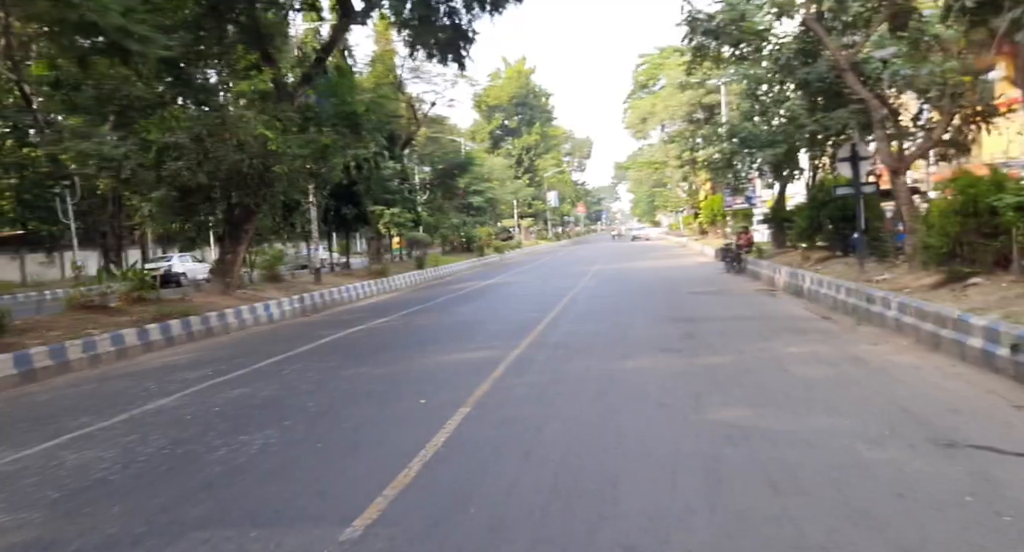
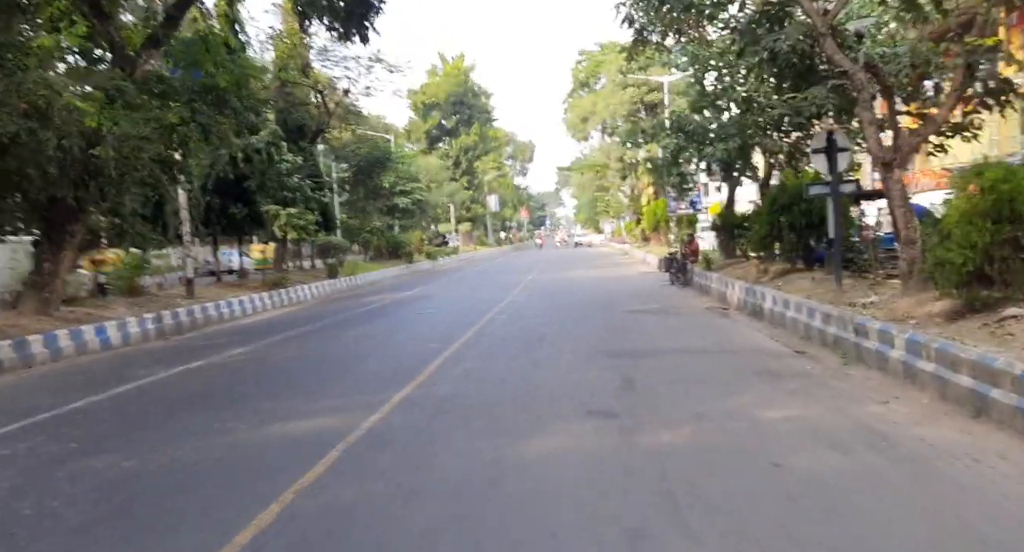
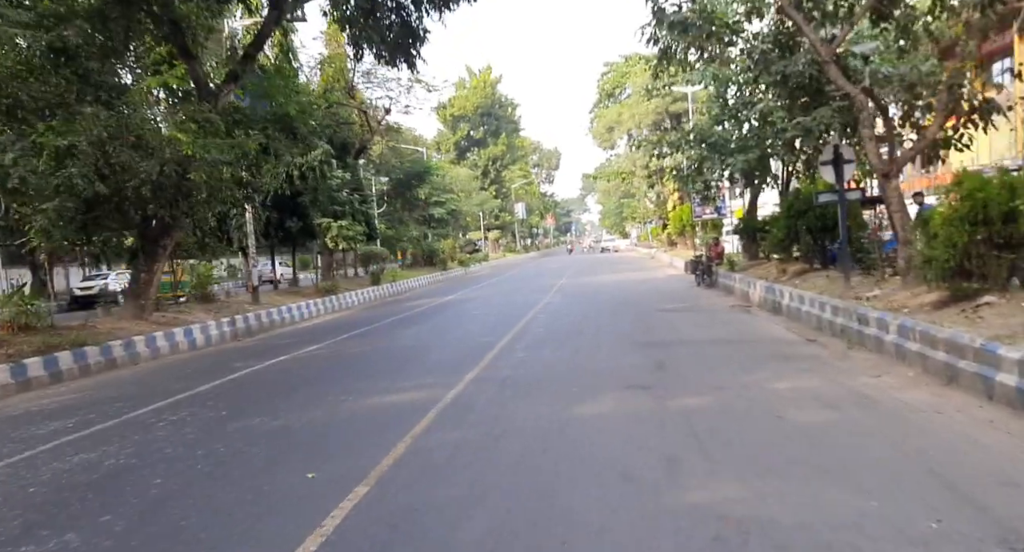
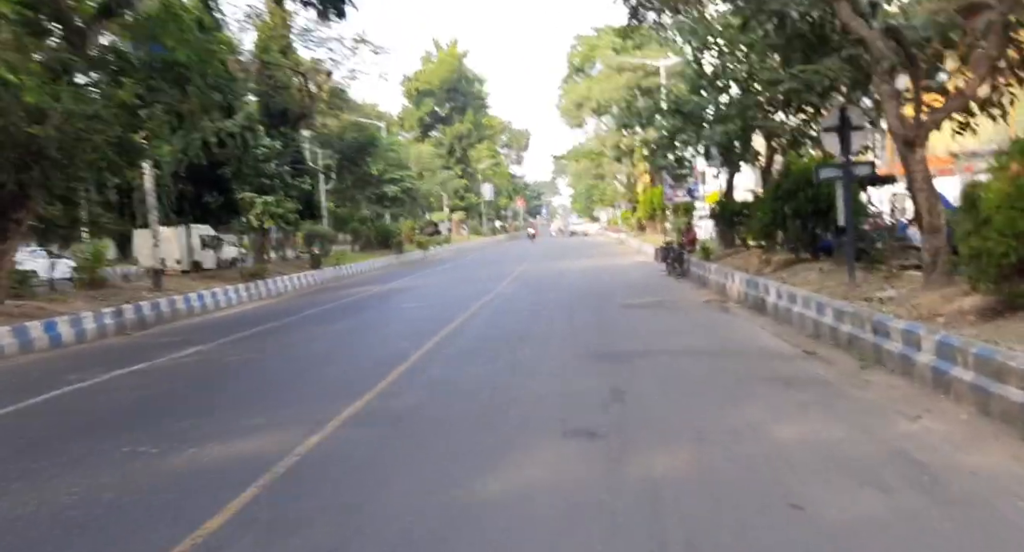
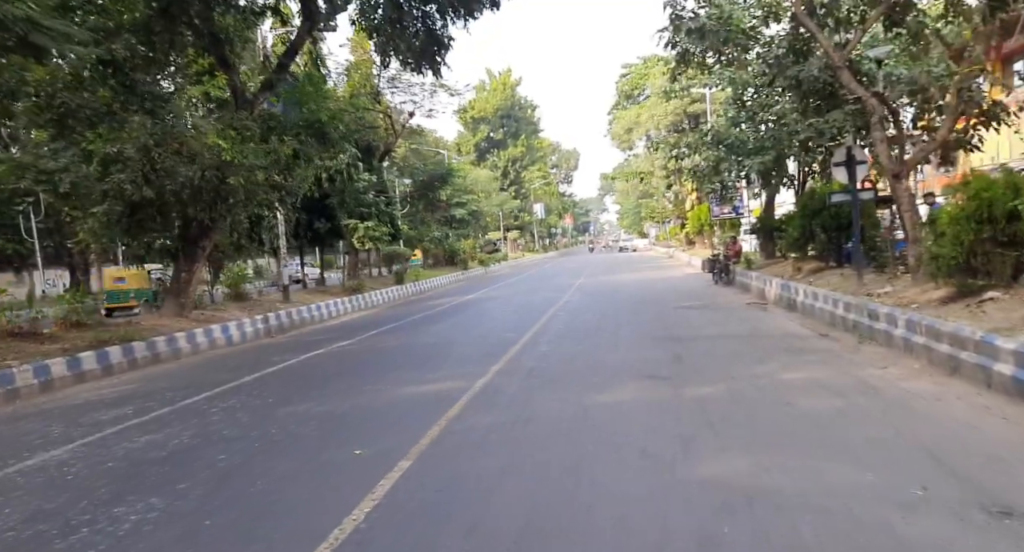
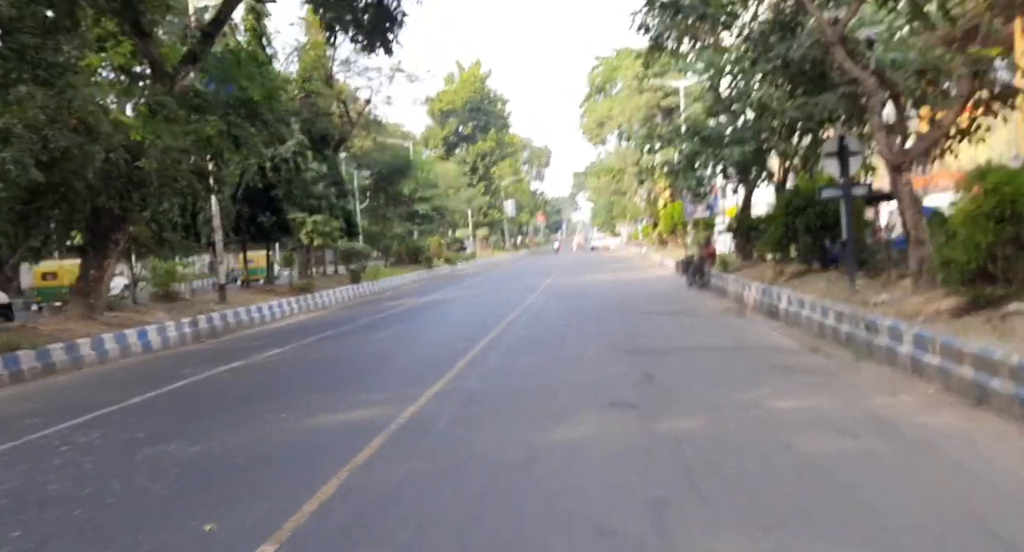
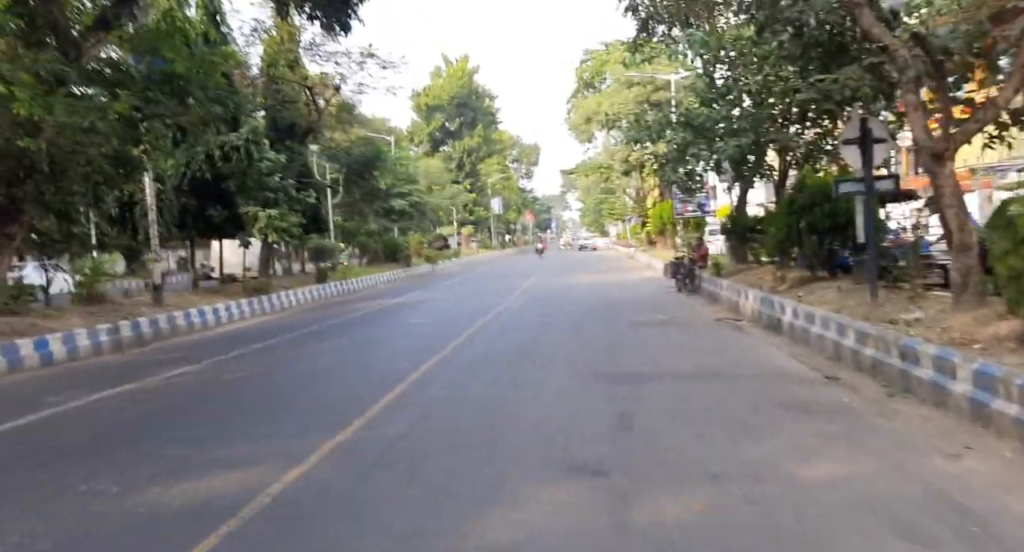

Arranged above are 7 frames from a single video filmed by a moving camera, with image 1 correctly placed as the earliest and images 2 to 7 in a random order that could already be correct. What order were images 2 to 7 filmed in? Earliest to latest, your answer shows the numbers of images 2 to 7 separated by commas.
5, 3, 6, 2, 4, 7
